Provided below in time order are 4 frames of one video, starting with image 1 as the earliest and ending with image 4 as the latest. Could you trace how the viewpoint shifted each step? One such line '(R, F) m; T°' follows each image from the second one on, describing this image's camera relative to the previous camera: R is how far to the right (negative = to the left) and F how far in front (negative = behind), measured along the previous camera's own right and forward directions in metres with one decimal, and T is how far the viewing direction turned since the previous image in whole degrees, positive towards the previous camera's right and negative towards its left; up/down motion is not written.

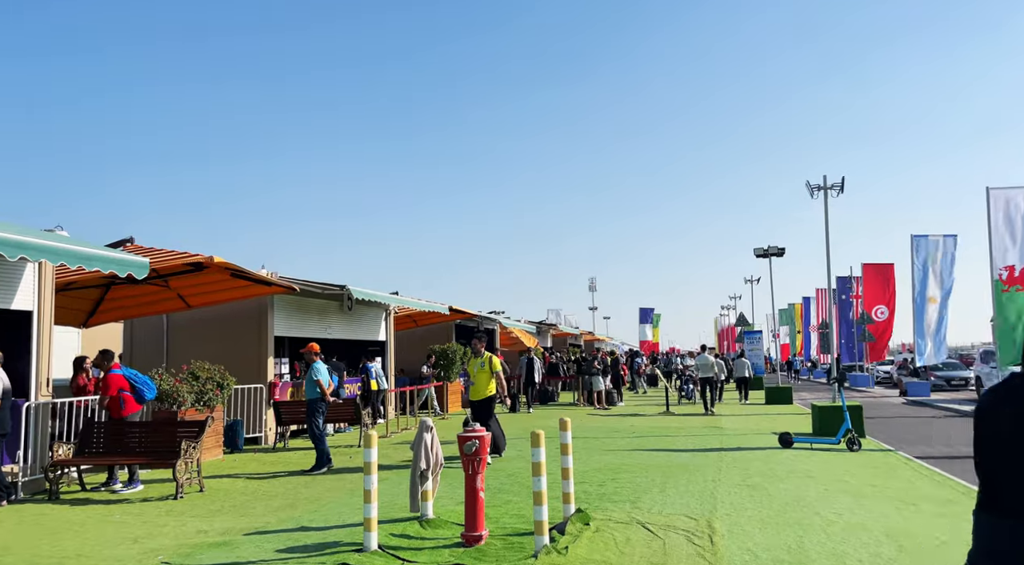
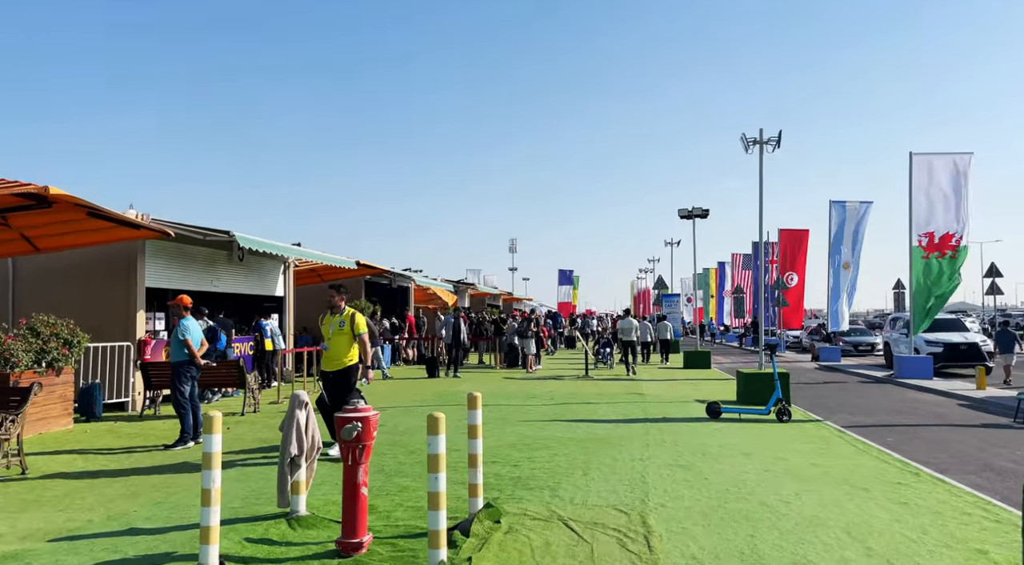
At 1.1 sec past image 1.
(+0.1, +1.4) m; +6°
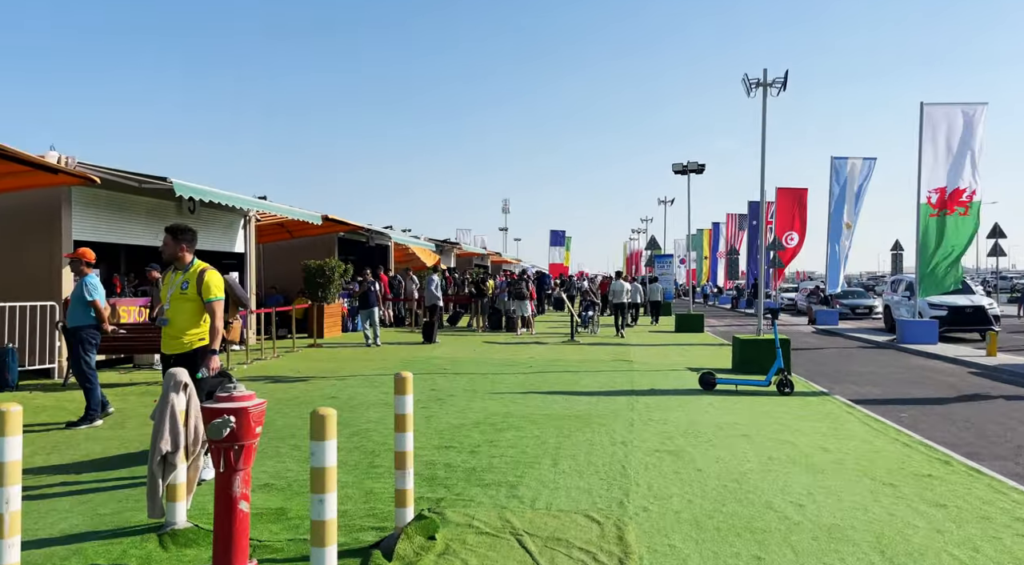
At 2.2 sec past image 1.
(+0.3, +1.3) m; 0°
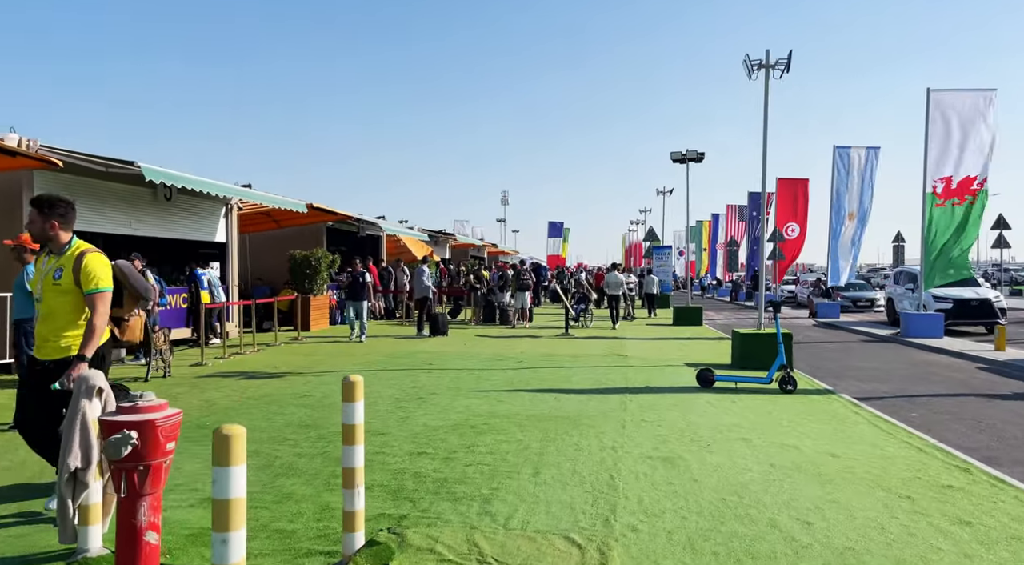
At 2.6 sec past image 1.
(+0.2, +0.6) m; 0°
